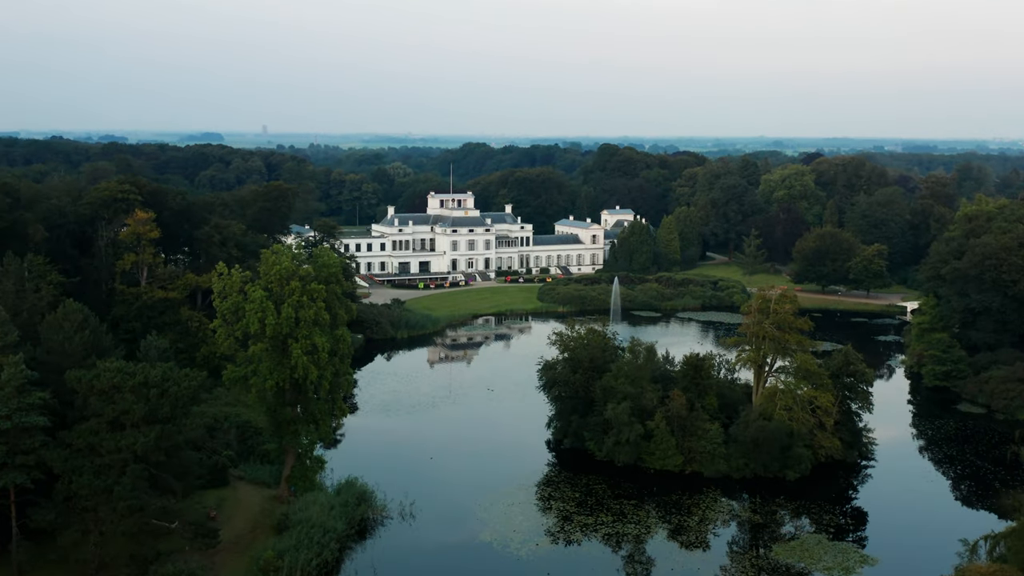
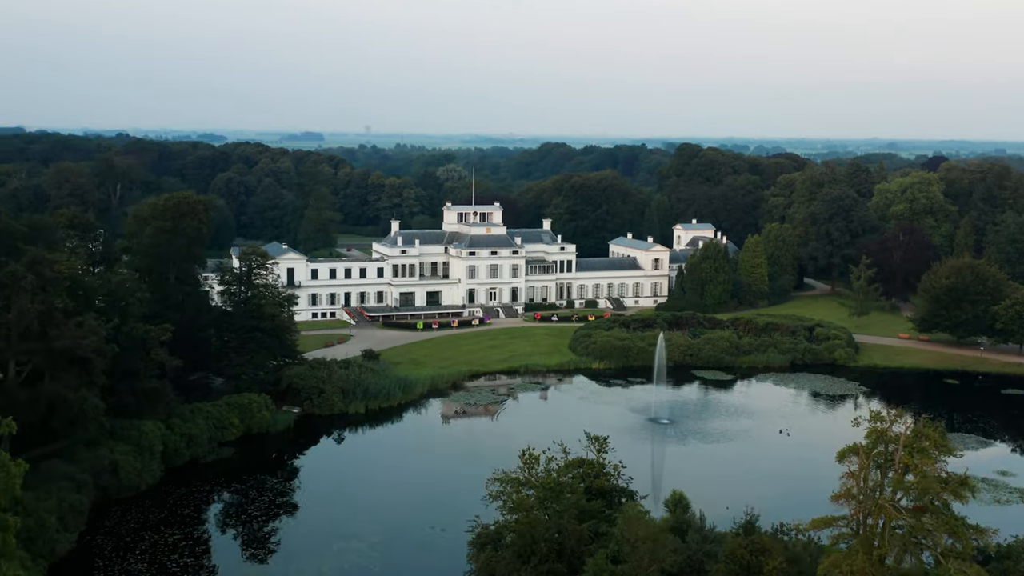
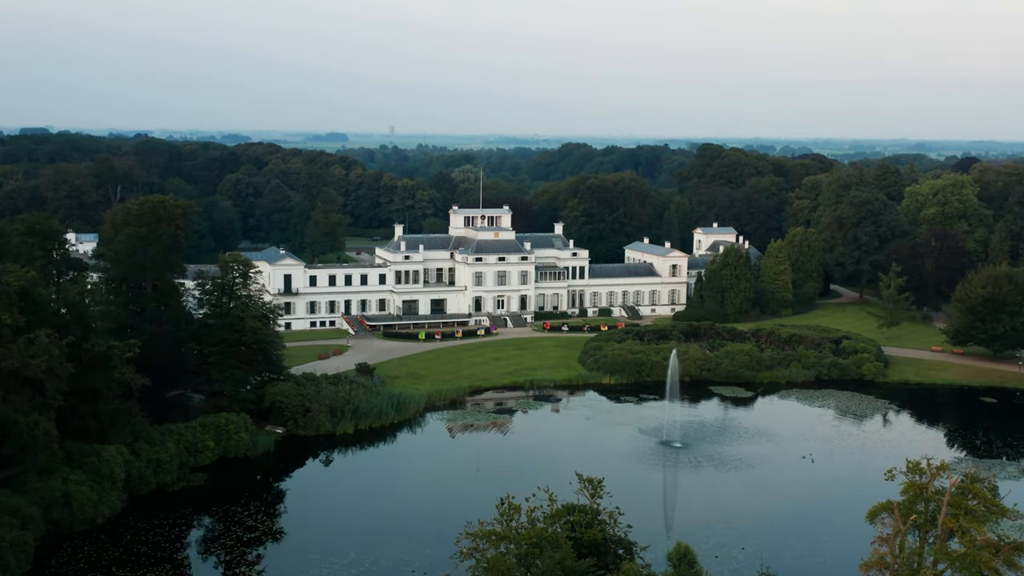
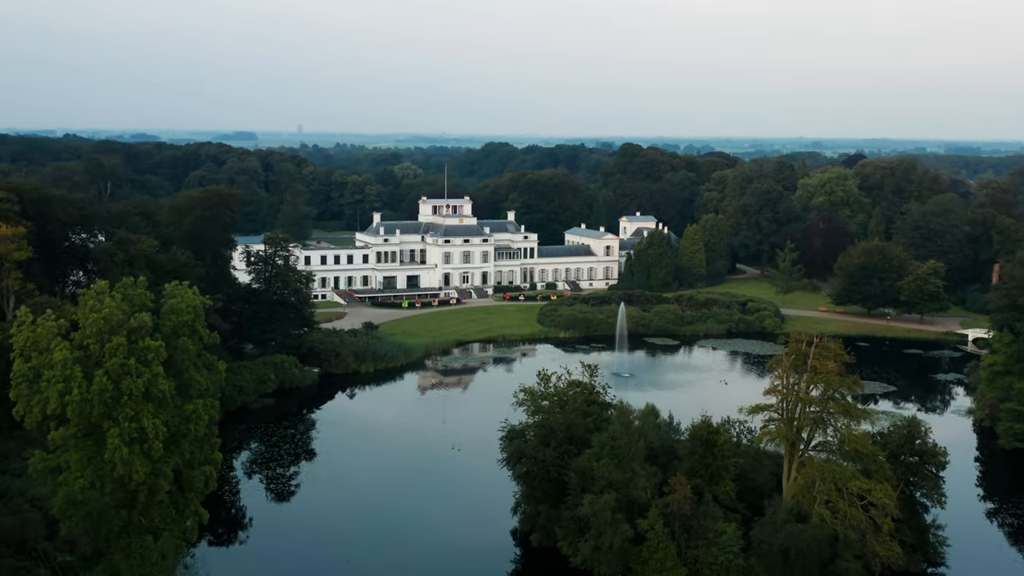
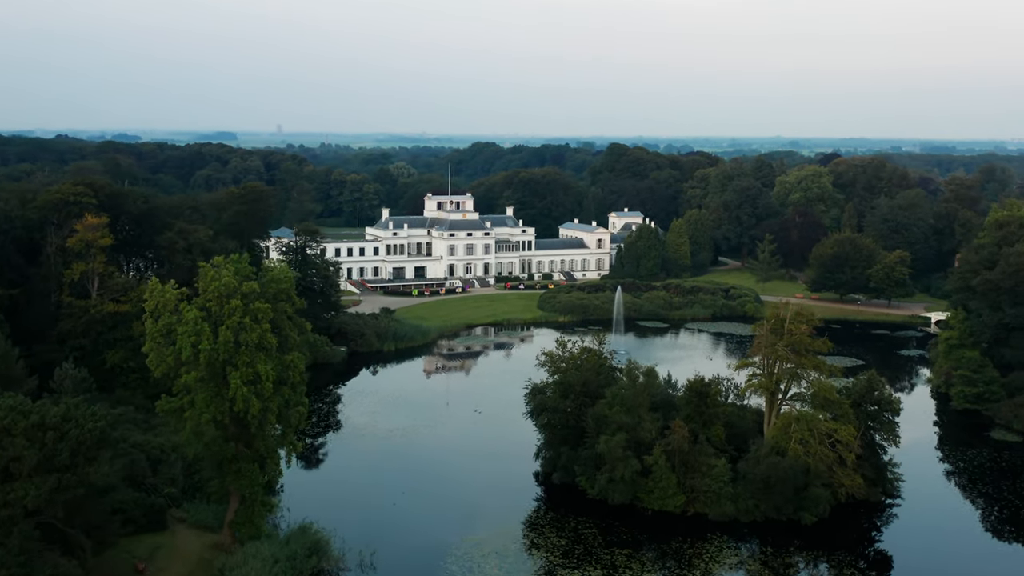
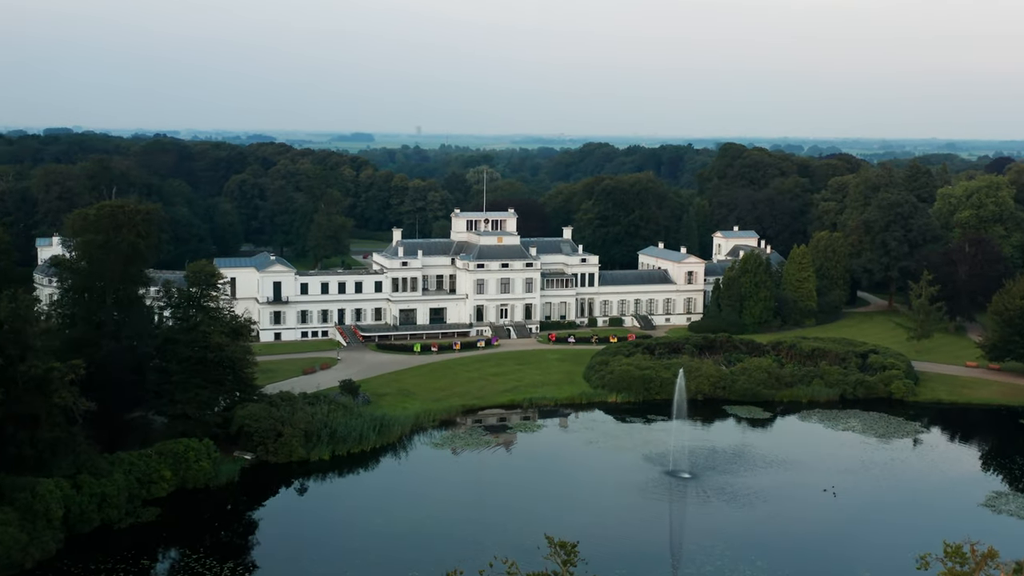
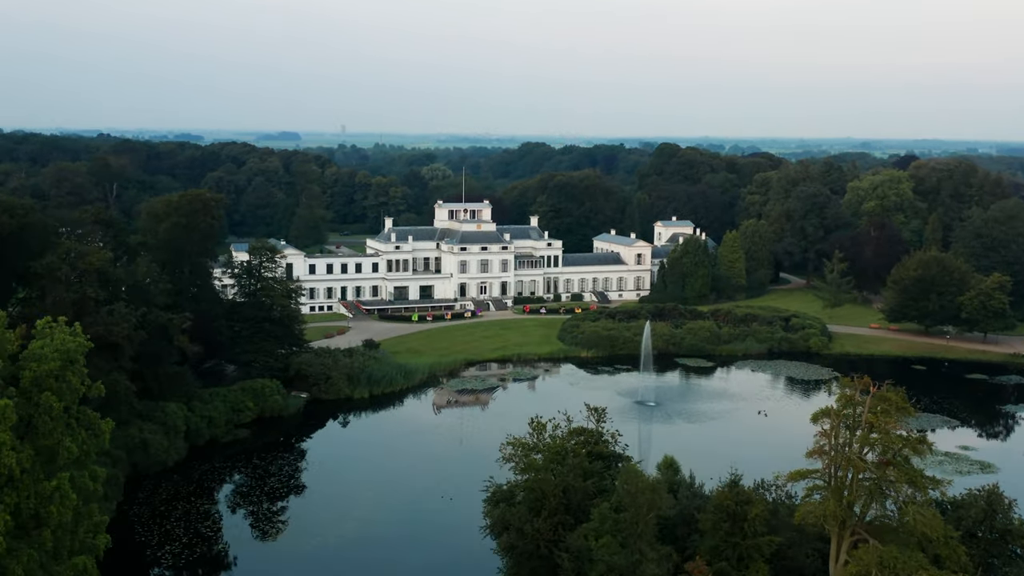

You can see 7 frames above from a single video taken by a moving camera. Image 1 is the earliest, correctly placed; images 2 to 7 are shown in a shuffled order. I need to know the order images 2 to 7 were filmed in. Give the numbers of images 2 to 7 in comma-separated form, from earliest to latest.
5, 4, 7, 2, 3, 6
